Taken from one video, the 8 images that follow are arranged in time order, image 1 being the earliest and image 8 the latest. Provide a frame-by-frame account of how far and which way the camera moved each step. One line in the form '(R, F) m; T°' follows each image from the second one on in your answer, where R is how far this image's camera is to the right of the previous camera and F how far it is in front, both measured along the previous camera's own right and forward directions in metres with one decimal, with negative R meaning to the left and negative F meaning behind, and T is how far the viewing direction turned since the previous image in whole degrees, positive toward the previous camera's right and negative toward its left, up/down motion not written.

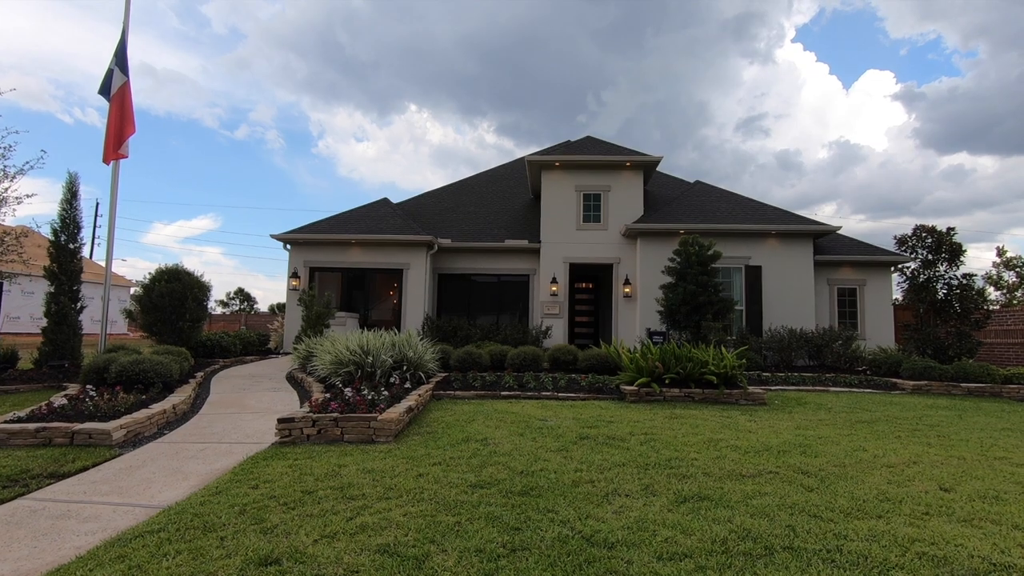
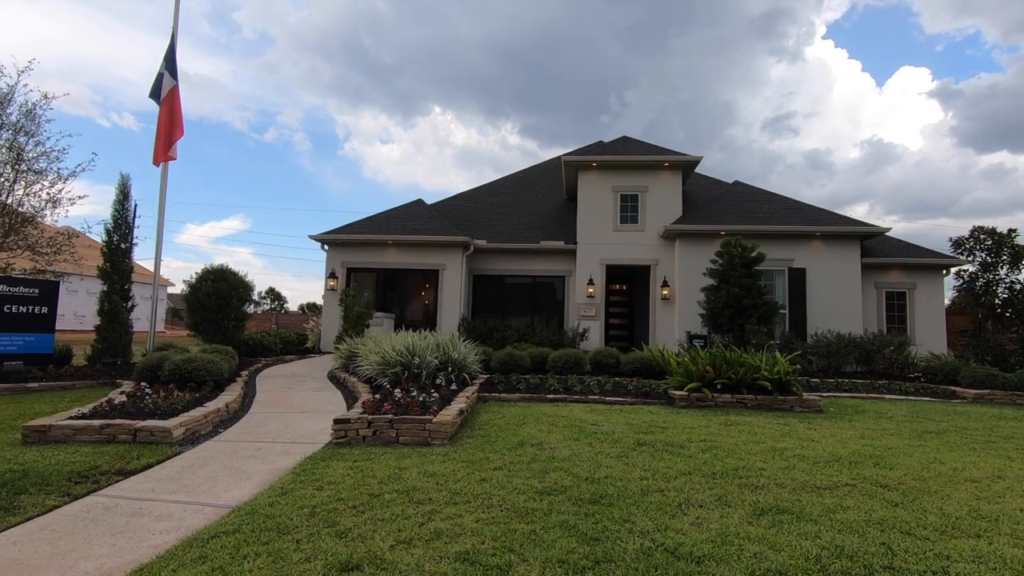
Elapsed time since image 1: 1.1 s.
(-0.3, +0.1) m; -2°
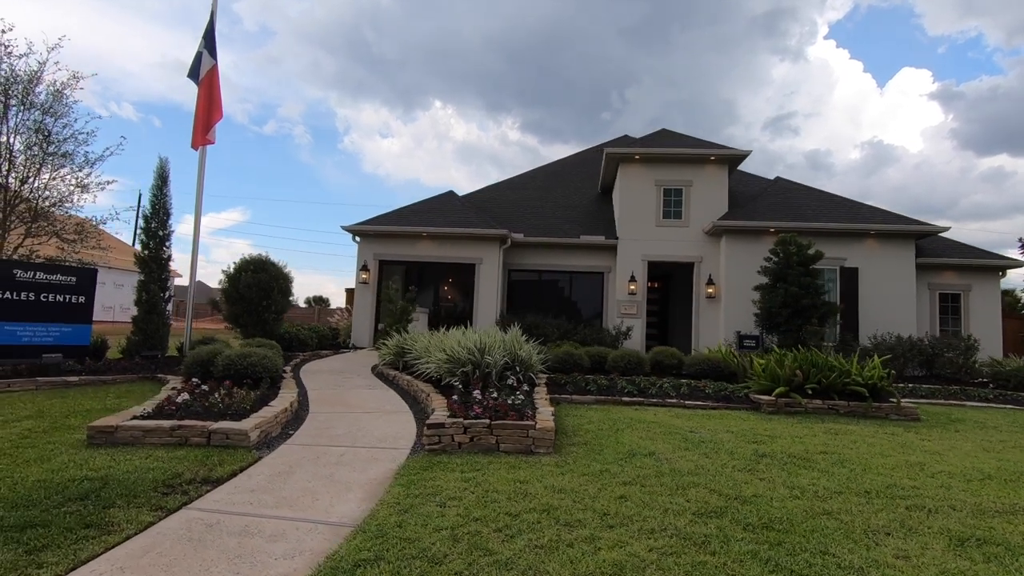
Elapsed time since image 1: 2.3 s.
(-1.1, +0.5) m; 0°
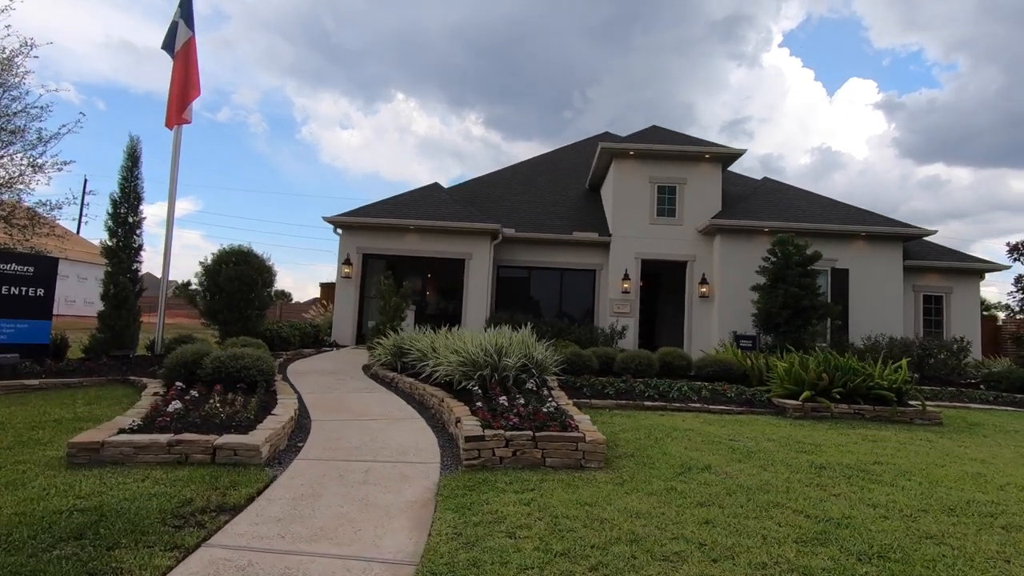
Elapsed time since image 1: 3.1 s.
(-0.7, +0.5) m; +4°
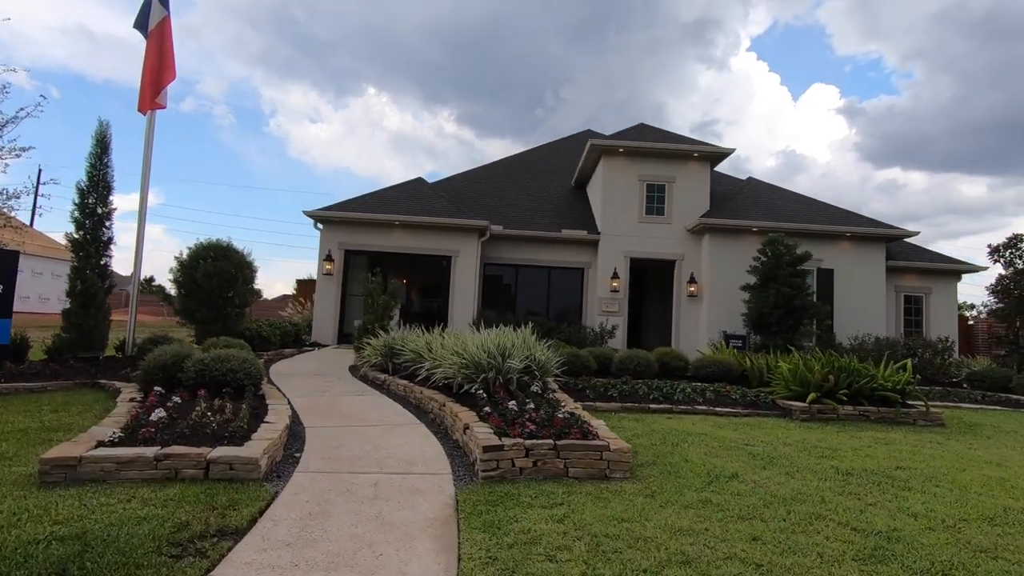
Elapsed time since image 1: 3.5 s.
(-0.4, +0.3) m; +3°
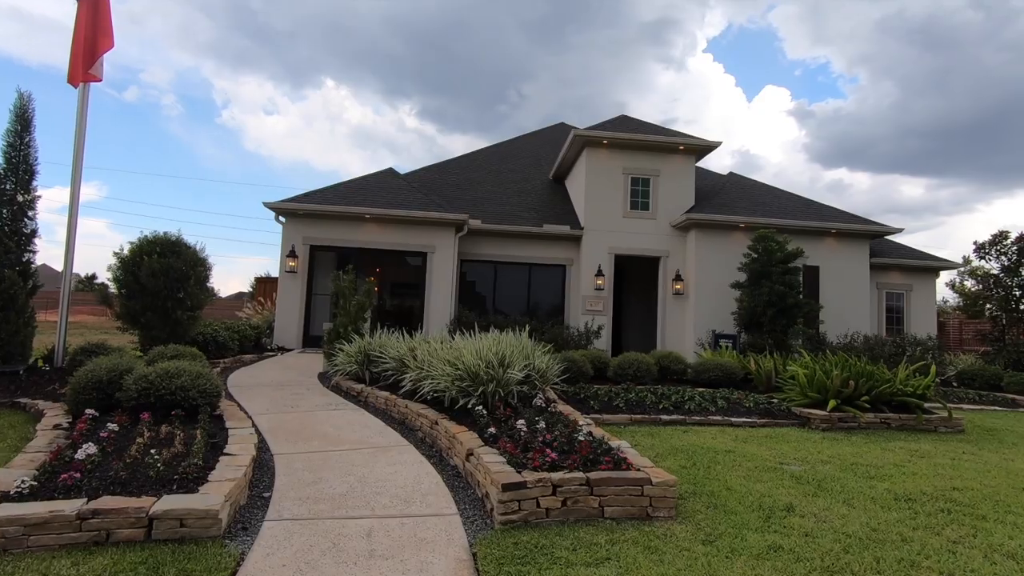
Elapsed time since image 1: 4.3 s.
(-0.4, +0.8) m; +4°
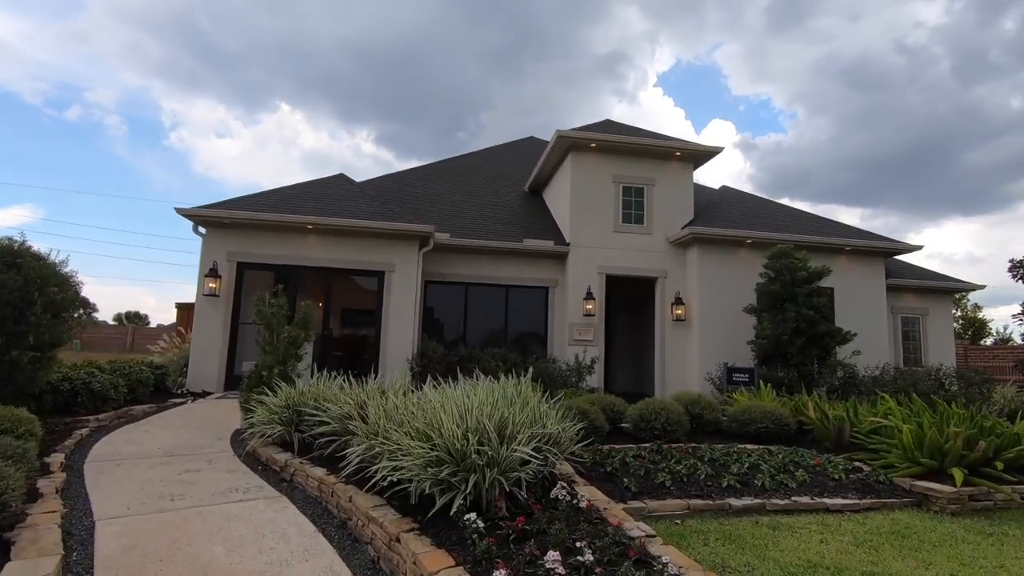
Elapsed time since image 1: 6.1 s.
(-0.3, +2.1) m; +4°
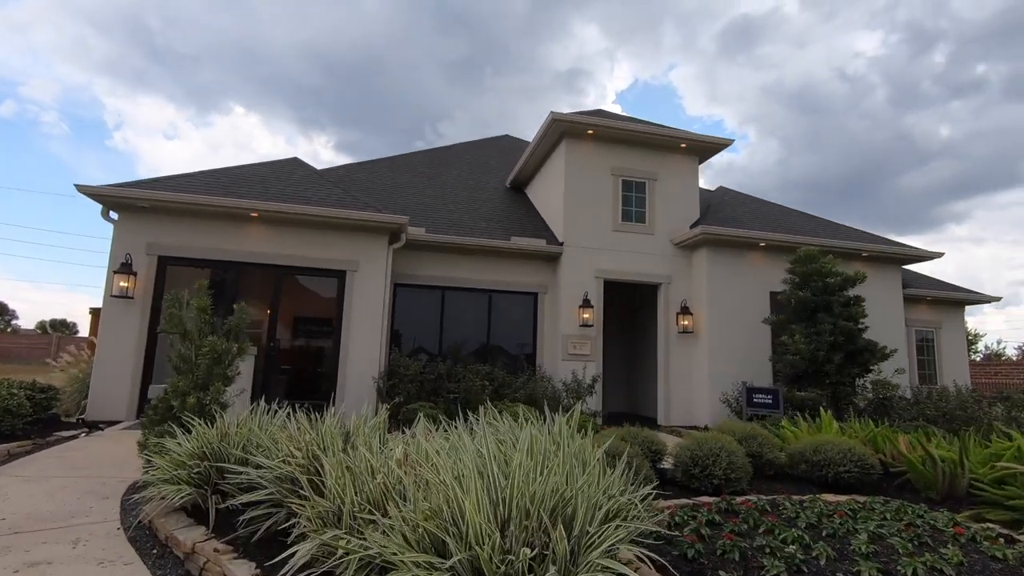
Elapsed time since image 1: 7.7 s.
(-0.5, +1.6) m; +4°
